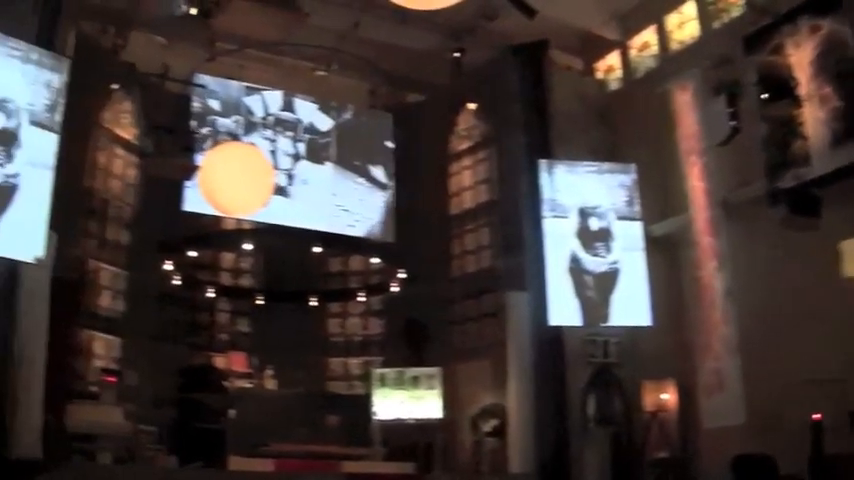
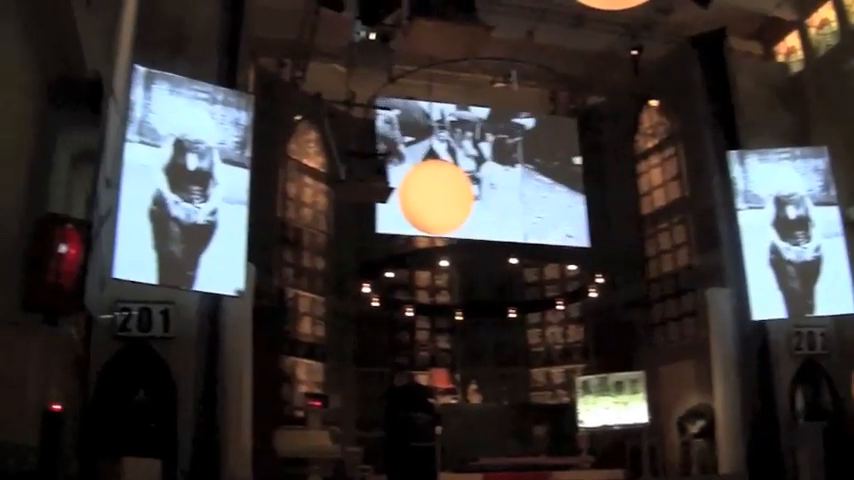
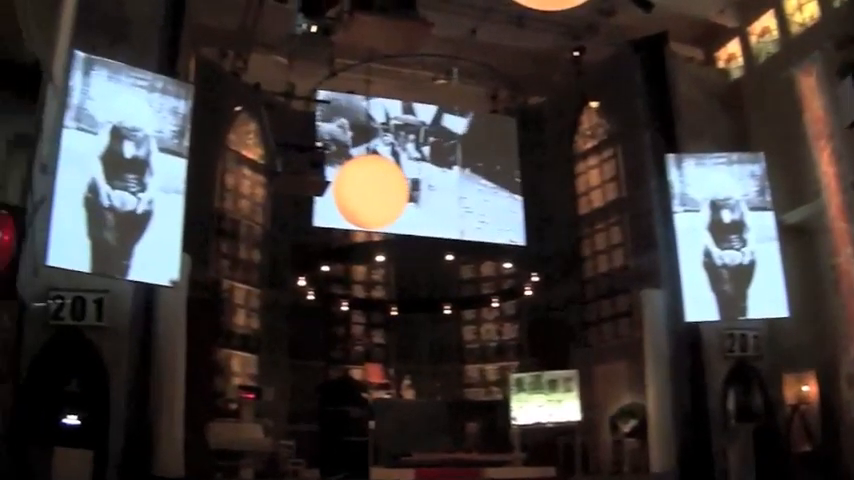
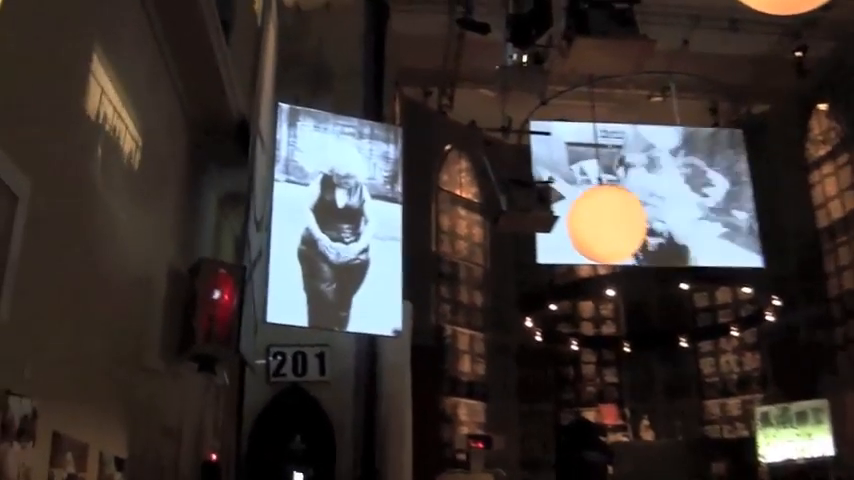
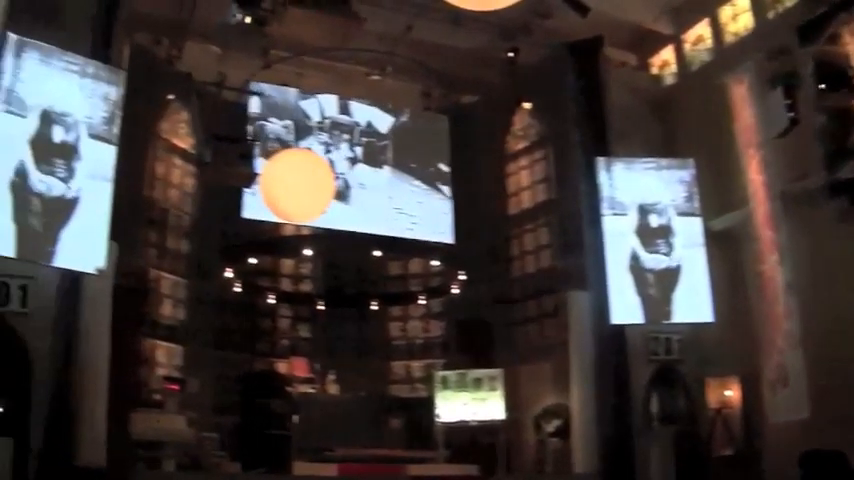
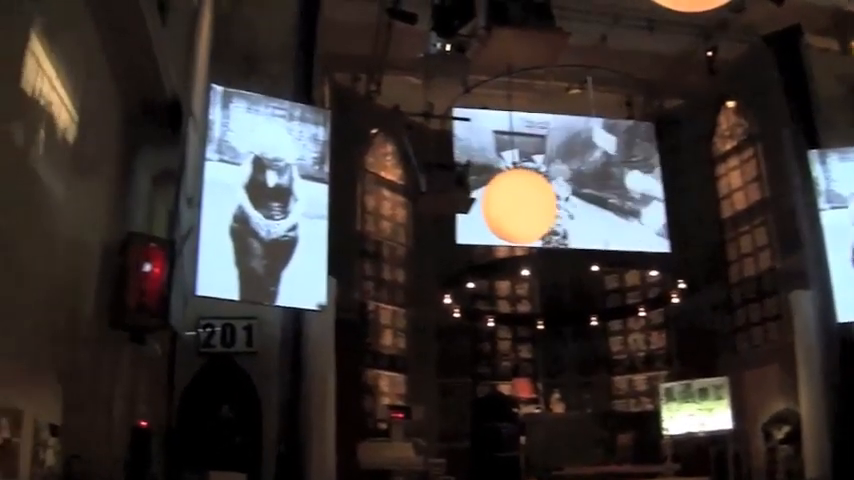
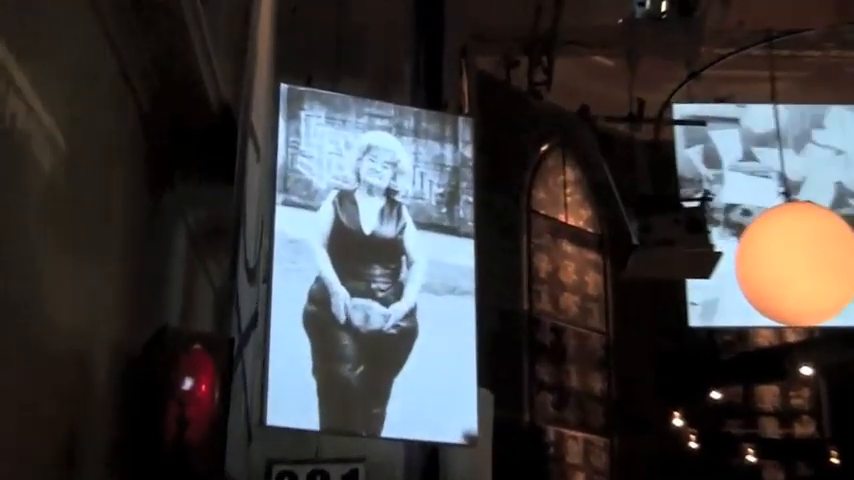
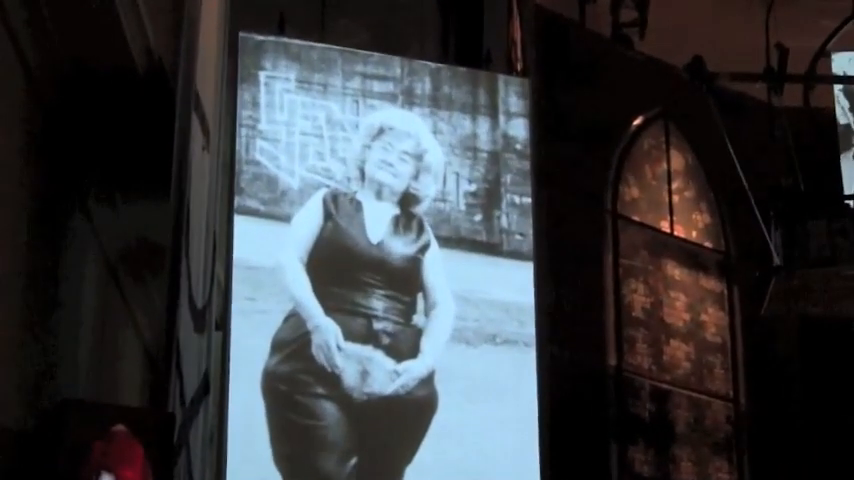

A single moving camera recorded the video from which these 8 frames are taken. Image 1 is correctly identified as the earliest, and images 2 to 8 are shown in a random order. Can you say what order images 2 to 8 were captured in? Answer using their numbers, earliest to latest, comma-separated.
5, 3, 2, 6, 4, 7, 8
